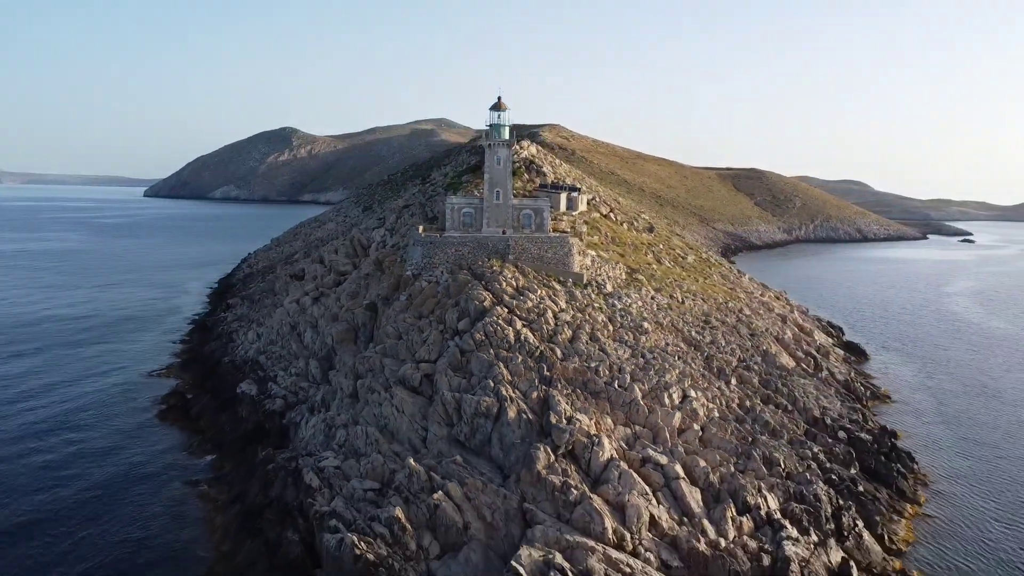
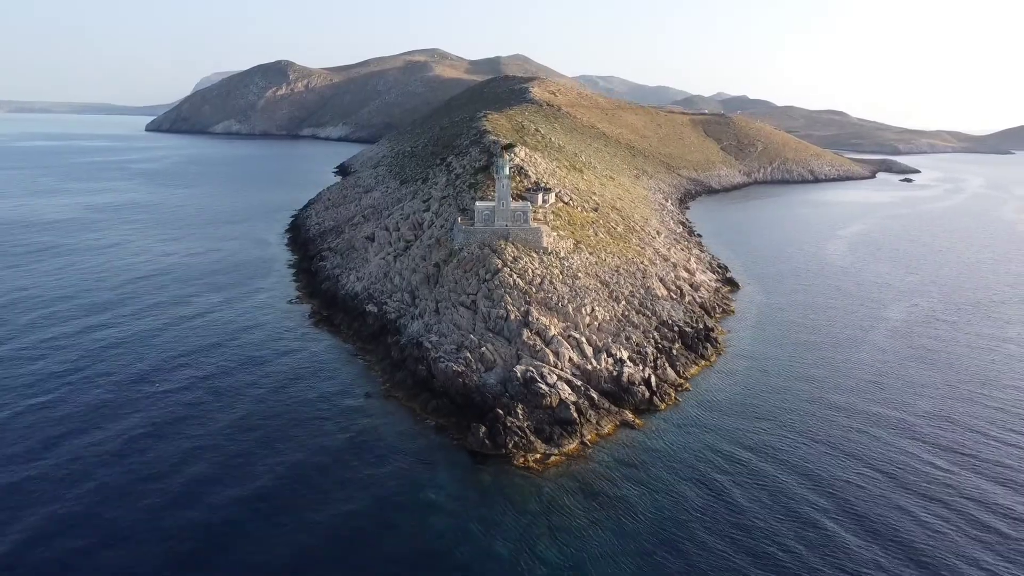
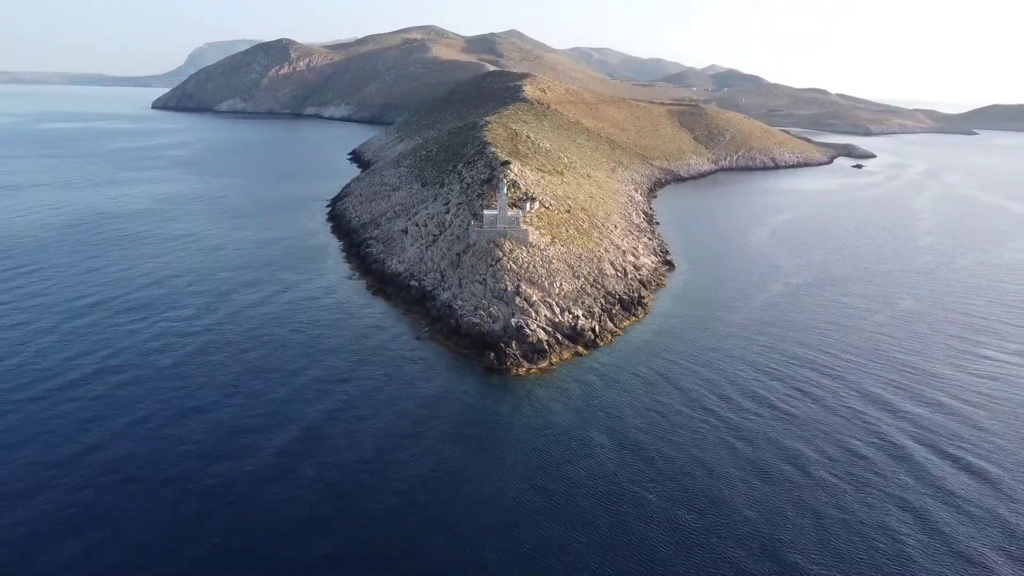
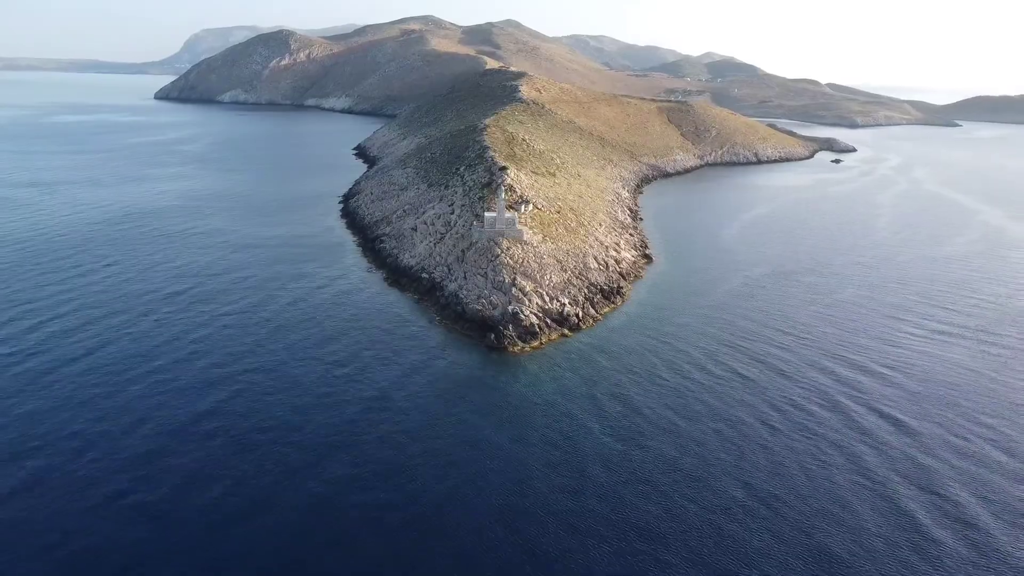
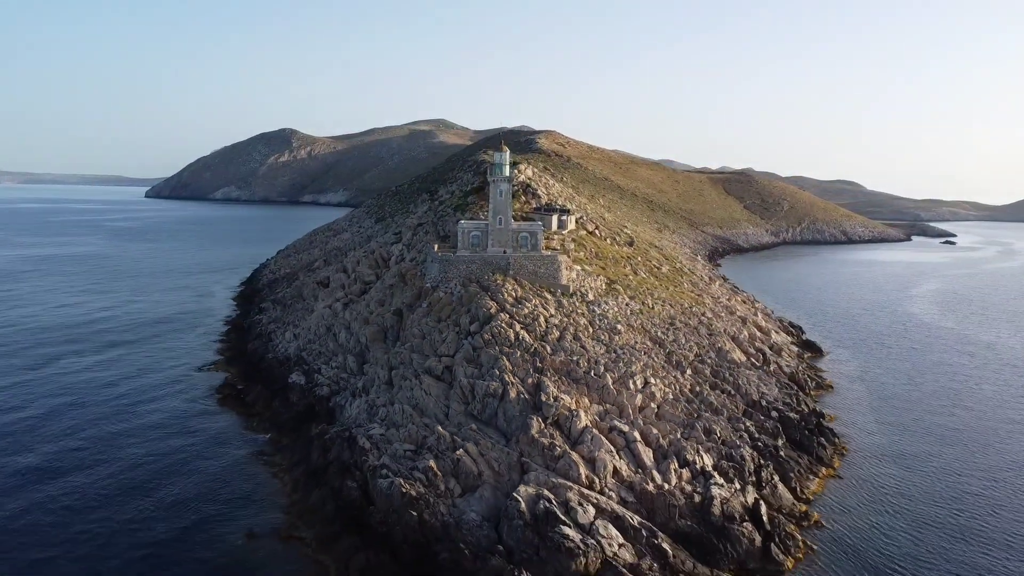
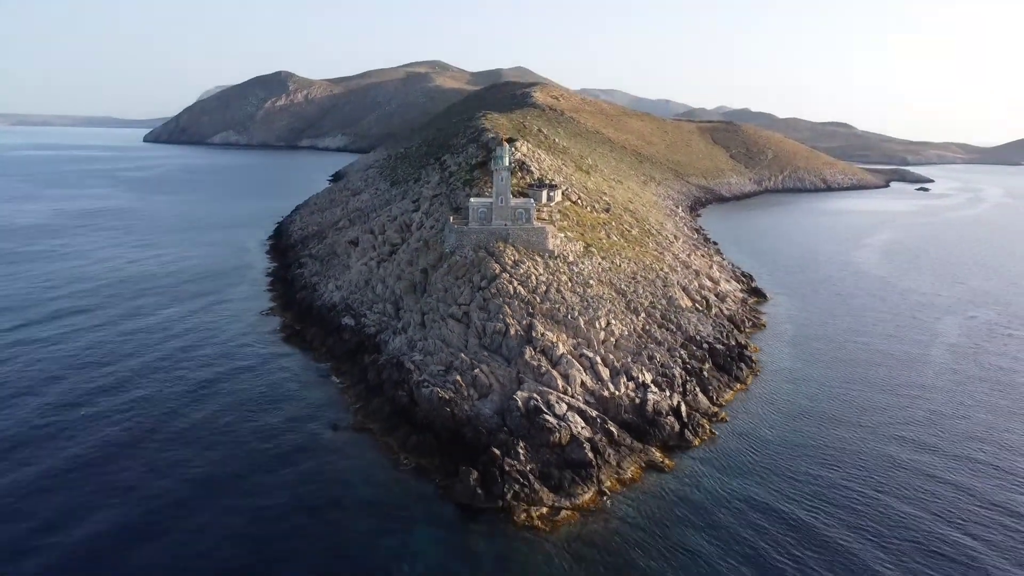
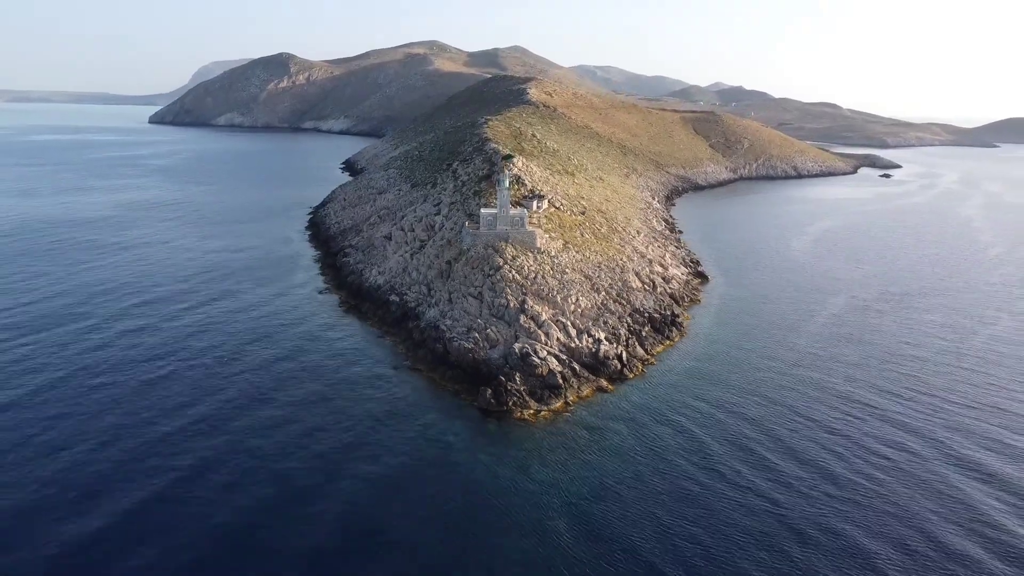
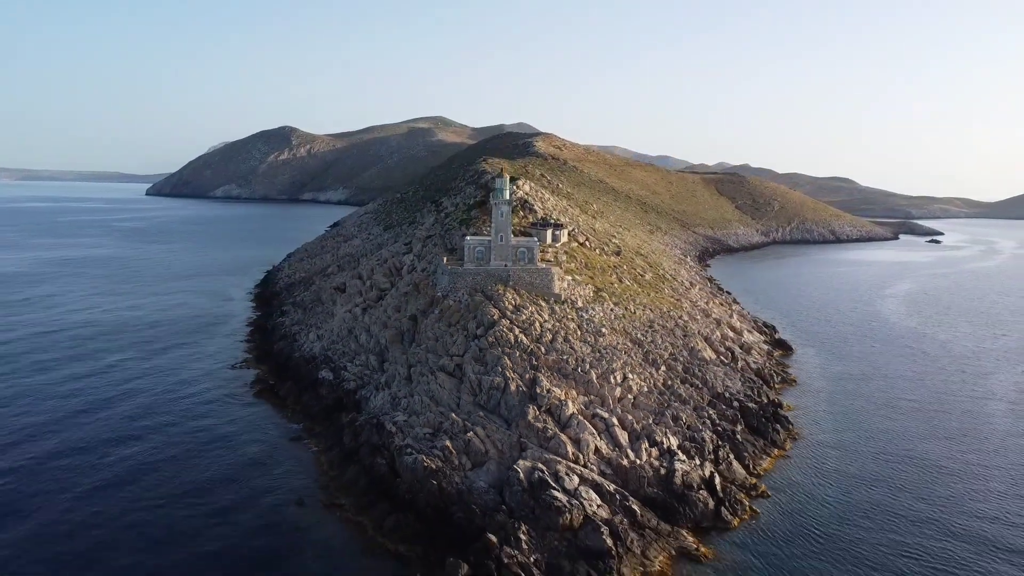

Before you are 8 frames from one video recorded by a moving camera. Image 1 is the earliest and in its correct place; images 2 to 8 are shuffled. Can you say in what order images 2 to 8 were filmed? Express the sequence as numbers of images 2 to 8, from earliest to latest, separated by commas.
5, 8, 6, 2, 7, 3, 4
